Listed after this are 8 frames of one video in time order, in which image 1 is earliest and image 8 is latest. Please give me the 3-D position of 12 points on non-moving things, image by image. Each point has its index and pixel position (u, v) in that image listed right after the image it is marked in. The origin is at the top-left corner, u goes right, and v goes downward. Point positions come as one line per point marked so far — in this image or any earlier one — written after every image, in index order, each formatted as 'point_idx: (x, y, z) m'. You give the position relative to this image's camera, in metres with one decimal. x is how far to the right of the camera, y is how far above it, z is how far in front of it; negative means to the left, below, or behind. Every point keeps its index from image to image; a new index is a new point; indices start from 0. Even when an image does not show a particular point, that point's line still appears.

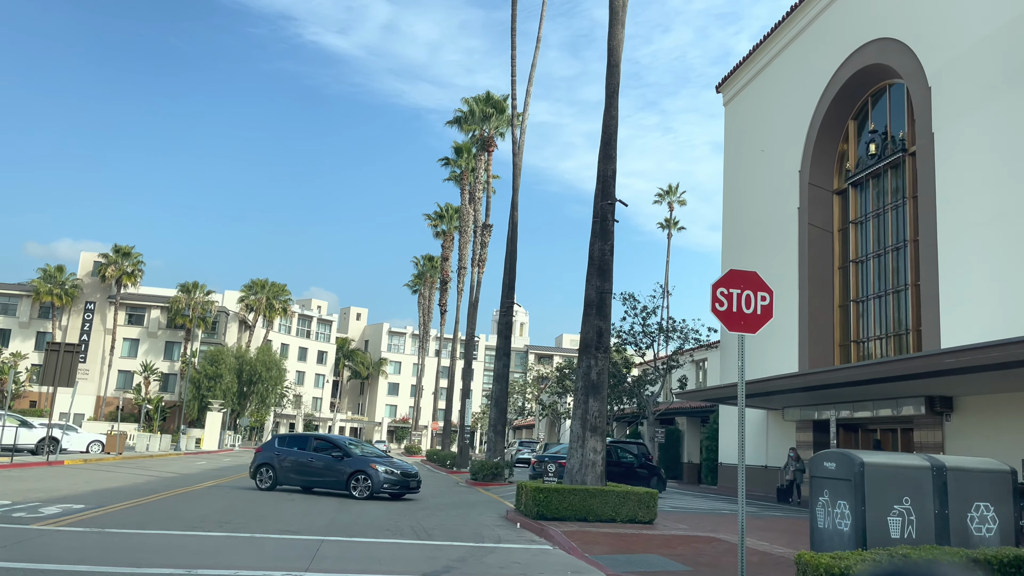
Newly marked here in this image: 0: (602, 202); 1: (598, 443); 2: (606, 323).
0: (+1.8, +1.7, +15.7) m
1: (+1.6, -2.9, +14.9) m
2: (+1.8, -0.7, +15.3) m
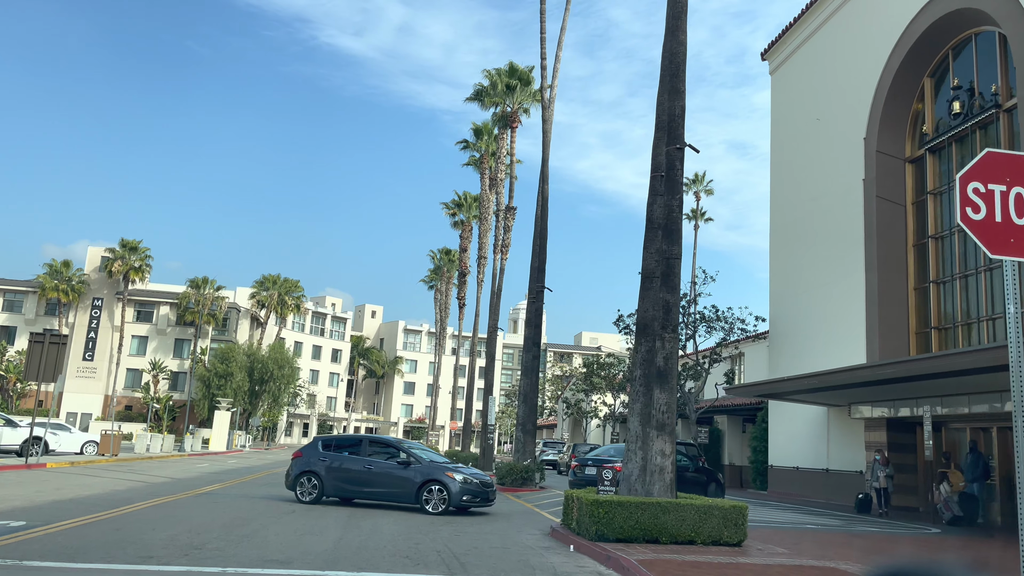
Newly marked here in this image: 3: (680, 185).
0: (+2.5, +2.3, +12.8) m
1: (+2.3, -2.4, +12.0) m
2: (+2.5, -0.1, +12.4) m
3: (+2.7, +1.6, +12.6) m
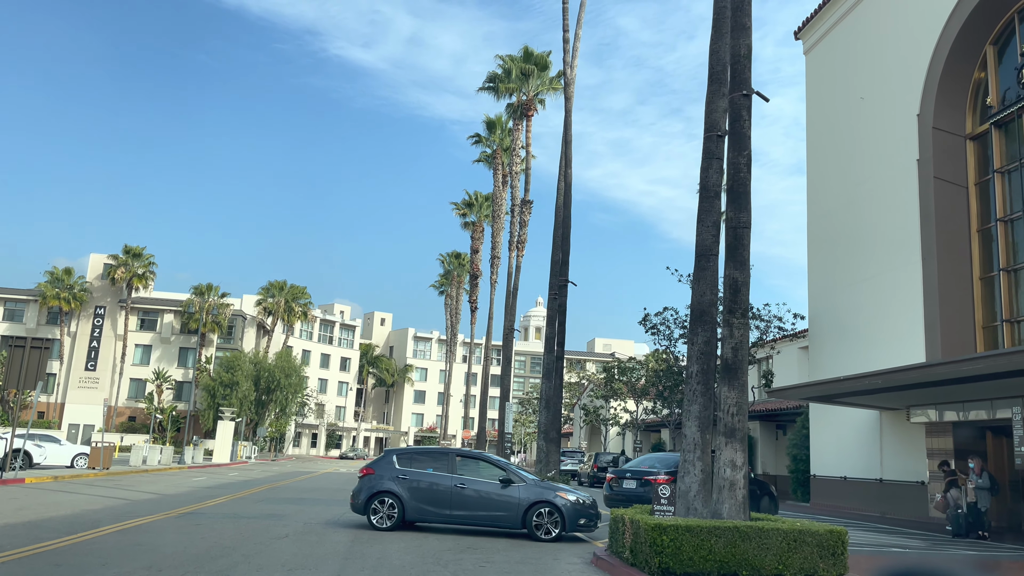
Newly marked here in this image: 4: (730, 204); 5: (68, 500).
0: (+2.9, +2.6, +10.7) m
1: (+2.8, -2.0, +9.8) m
2: (+3.0, +0.2, +10.2) m
3: (+3.1, +1.9, +10.4) m
4: (+2.8, +1.1, +10.3) m
5: (-9.5, -4.5, +16.9) m
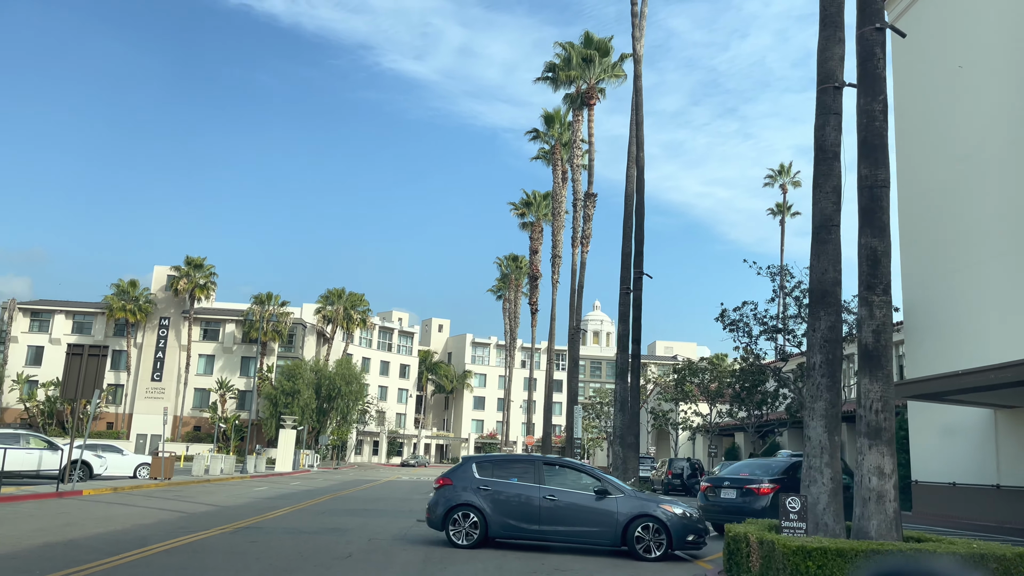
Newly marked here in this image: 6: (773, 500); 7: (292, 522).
0: (+3.9, +2.9, +9.0) m
1: (+3.8, -1.7, +8.1) m
2: (+4.0, +0.5, +8.5) m
3: (+4.1, +2.3, +8.7) m
4: (+3.8, +1.4, +8.6) m
5: (-7.9, -4.5, +16.0) m
6: (+4.3, -3.5, +13.3) m
7: (-4.3, -4.6, +15.6) m
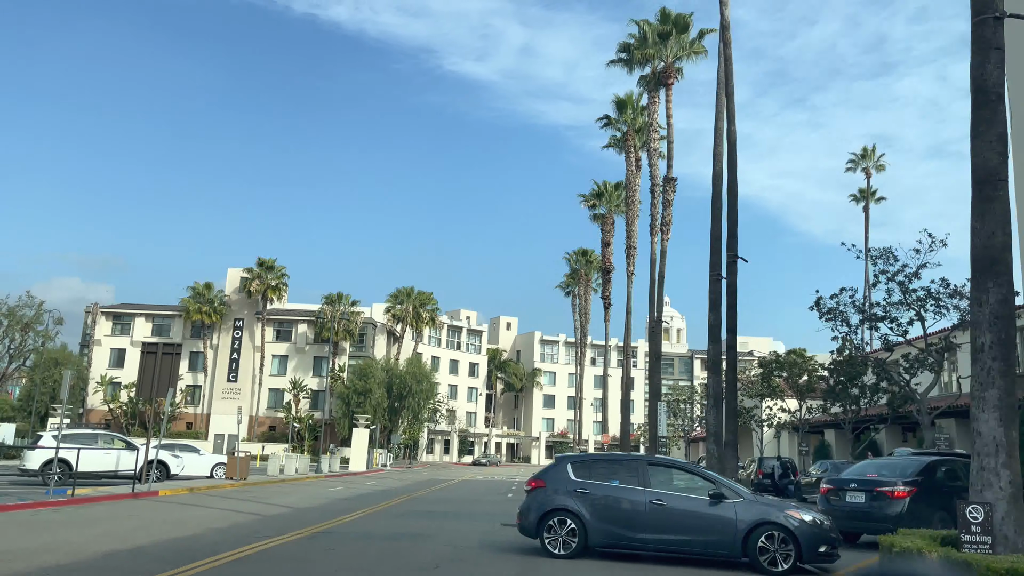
0: (+4.9, +3.2, +7.4) m
1: (+4.8, -1.4, +6.6) m
2: (+5.0, +0.8, +7.0) m
3: (+5.0, +2.6, +7.1) m
4: (+4.8, +1.7, +7.0) m
5: (-6.1, -4.4, +15.3) m
6: (+5.8, -3.2, +11.6) m
7: (-2.6, -4.4, +14.6) m
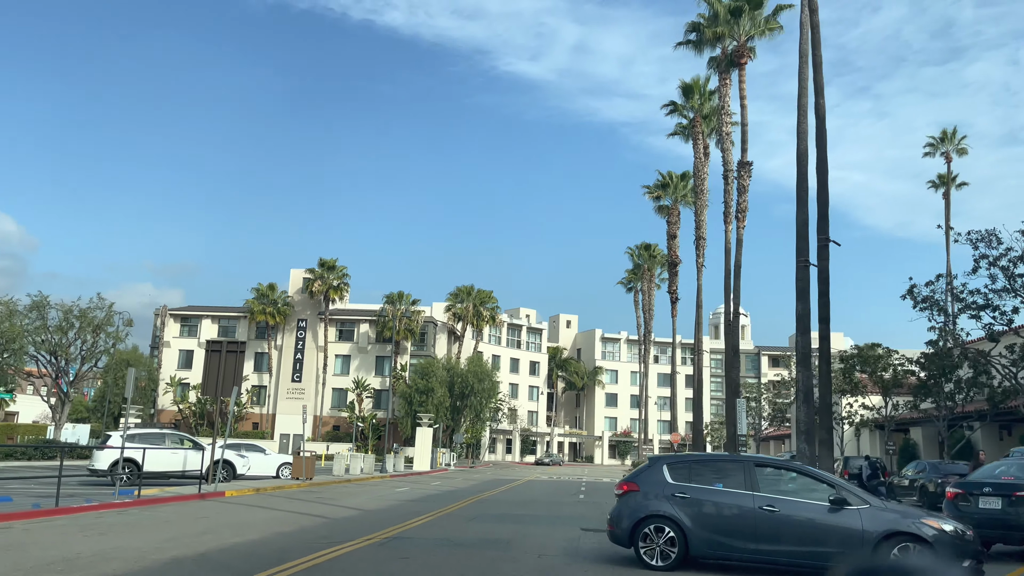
0: (+5.7, +3.5, +6.0) m
1: (+5.6, -1.1, +5.2) m
2: (+5.7, +1.1, +5.6) m
3: (+5.8, +2.9, +5.7) m
4: (+5.5, +2.0, +5.6) m
5: (-4.7, -4.2, +14.7) m
6: (+7.0, -2.9, +10.2) m
7: (-1.2, -4.2, +13.8) m
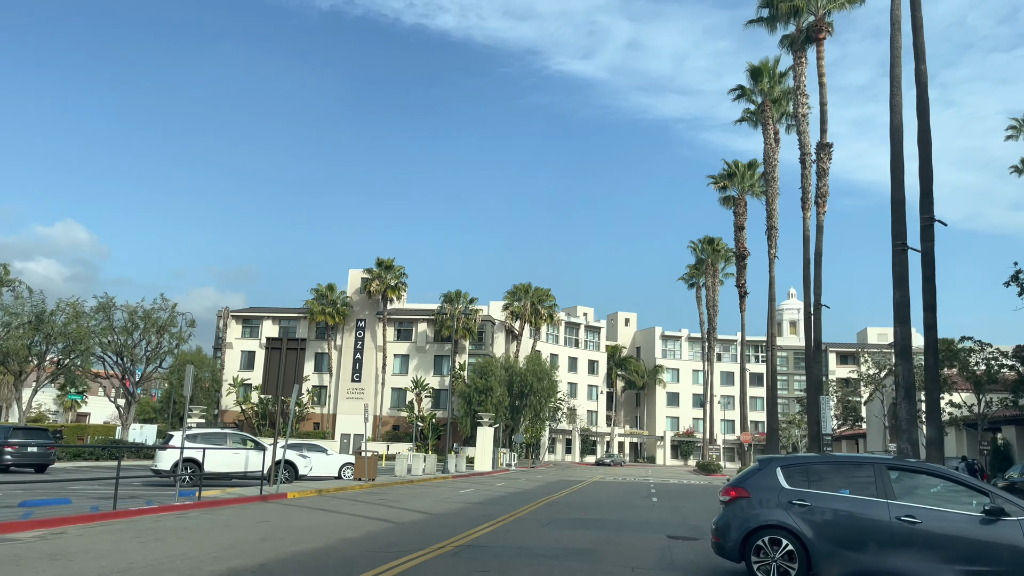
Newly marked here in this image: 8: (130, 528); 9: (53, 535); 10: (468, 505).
0: (+6.3, +3.8, +4.5) m
1: (+6.2, -0.8, +3.7) m
2: (+6.4, +1.4, +4.1) m
3: (+6.4, +3.2, +4.2) m
4: (+6.2, +2.3, +4.1) m
5: (-3.3, -4.1, +13.9) m
6: (+8.0, -2.5, +8.6) m
7: (+0.1, -4.0, +12.7) m
8: (-5.7, -3.6, +11.9) m
9: (-6.3, -3.4, +10.9) m
10: (-1.0, -5.3, +19.4) m
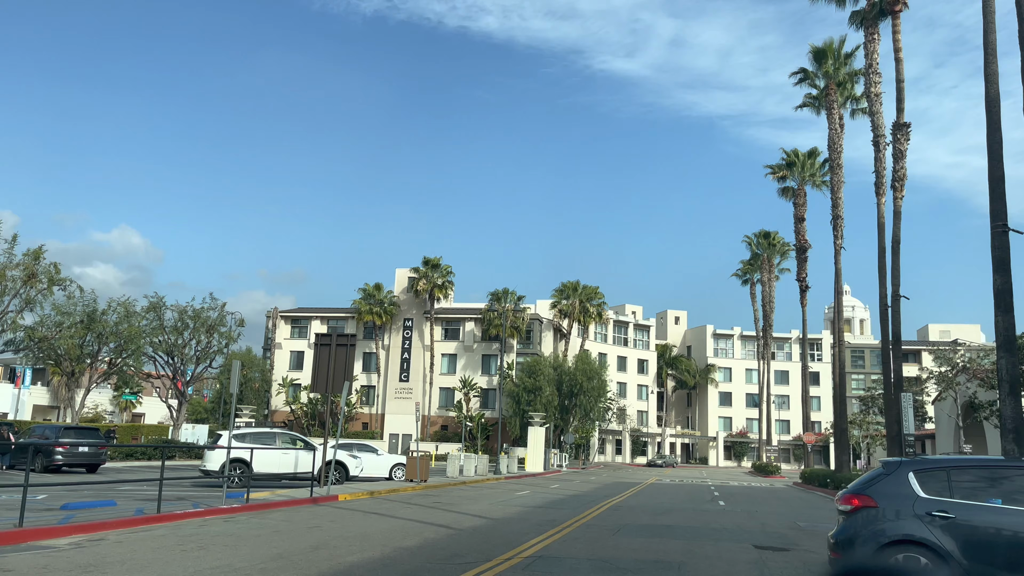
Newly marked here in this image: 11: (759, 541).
0: (+6.8, +4.1, +3.0) m
1: (+6.7, -0.5, +2.2) m
2: (+6.9, +1.7, +2.6) m
3: (+6.9, +3.5, +2.8) m
4: (+6.7, +2.6, +2.7) m
5: (-2.2, -3.9, +13.0) m
6: (+8.7, -2.3, +7.0) m
7: (+1.1, -3.8, +11.6) m
8: (-4.7, -3.4, +11.1) m
9: (-5.4, -3.2, +10.1) m
10: (+0.4, -5.1, +18.4) m
11: (+4.3, -4.4, +13.9) m
